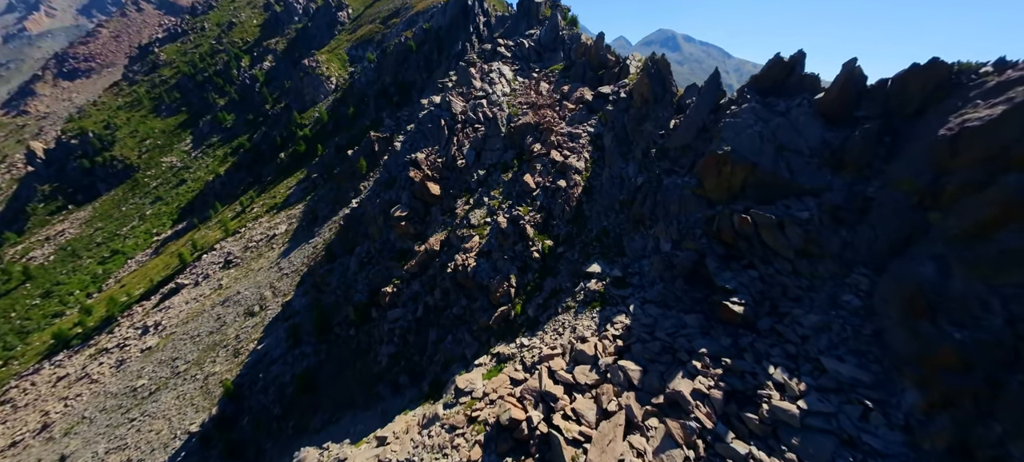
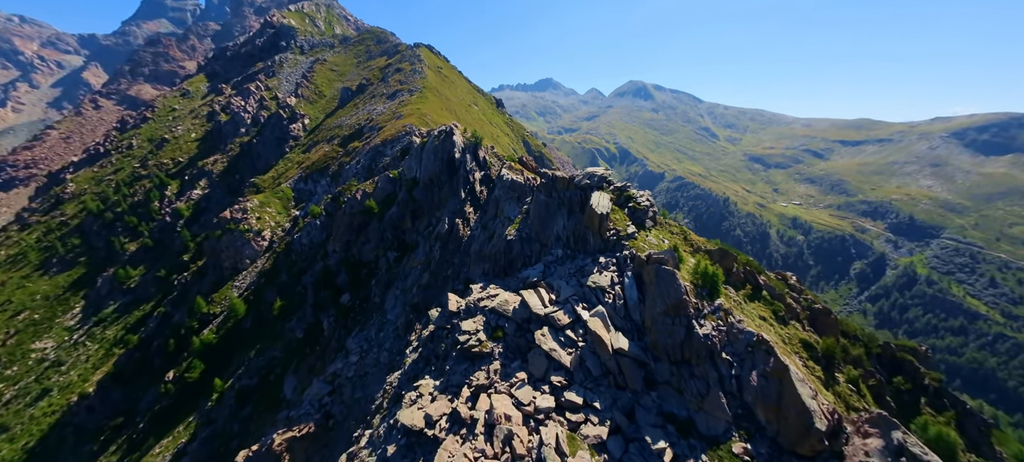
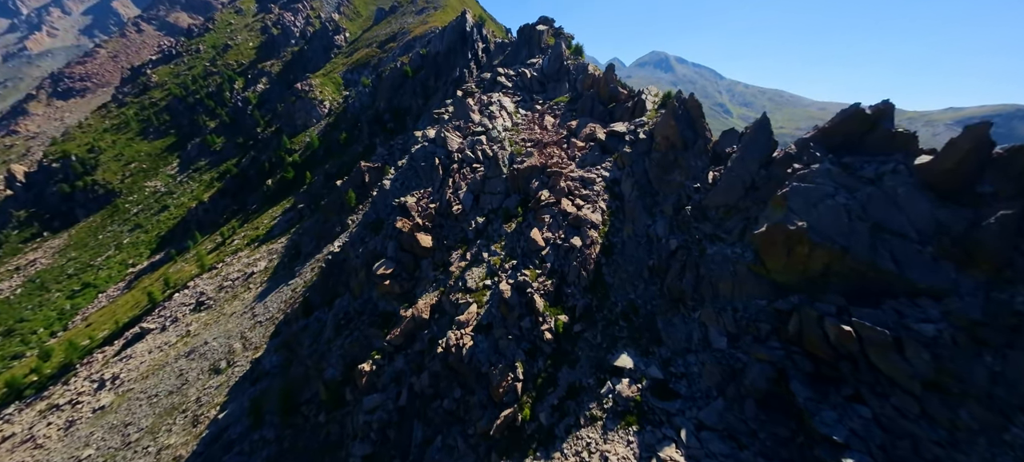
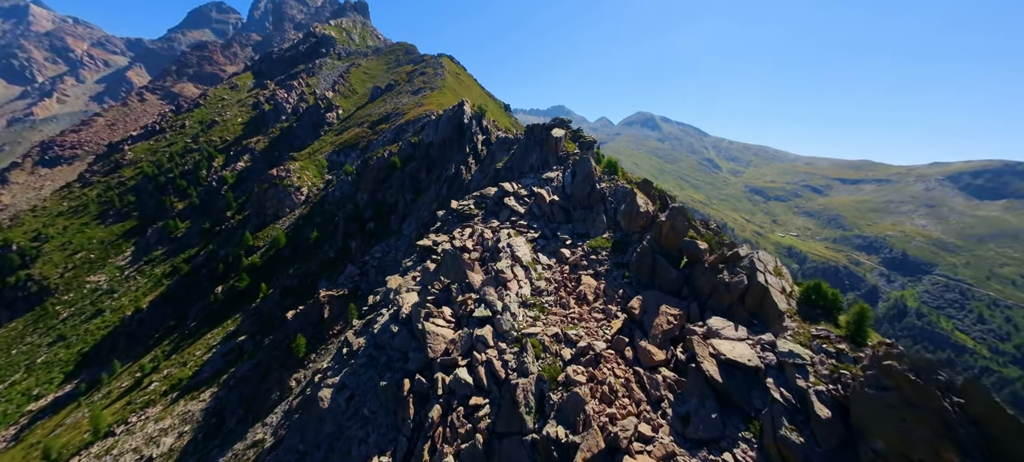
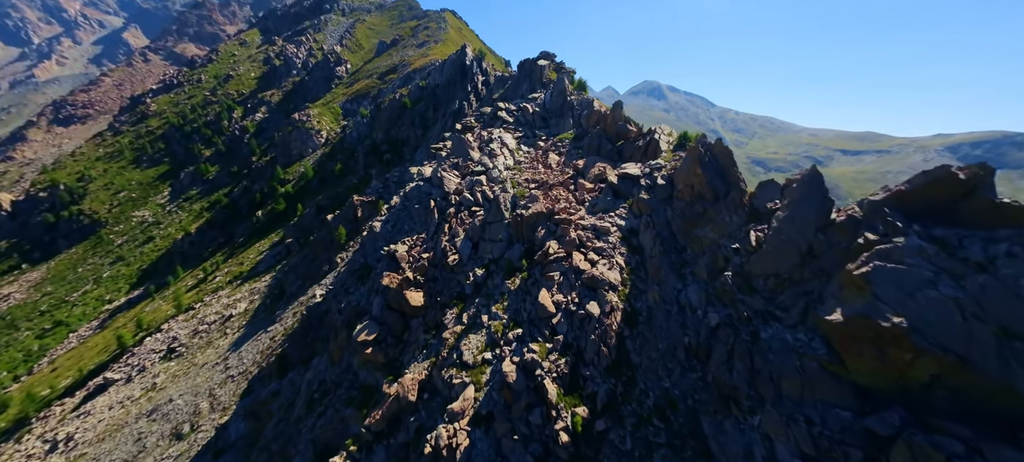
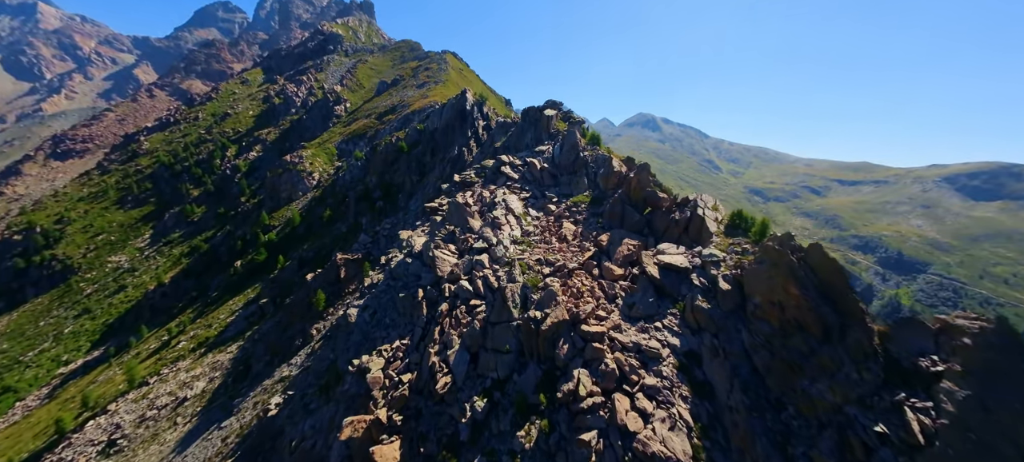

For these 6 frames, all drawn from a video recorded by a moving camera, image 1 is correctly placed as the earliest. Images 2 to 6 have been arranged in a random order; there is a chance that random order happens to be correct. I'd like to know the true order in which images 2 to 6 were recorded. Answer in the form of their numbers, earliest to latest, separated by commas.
3, 5, 6, 4, 2
